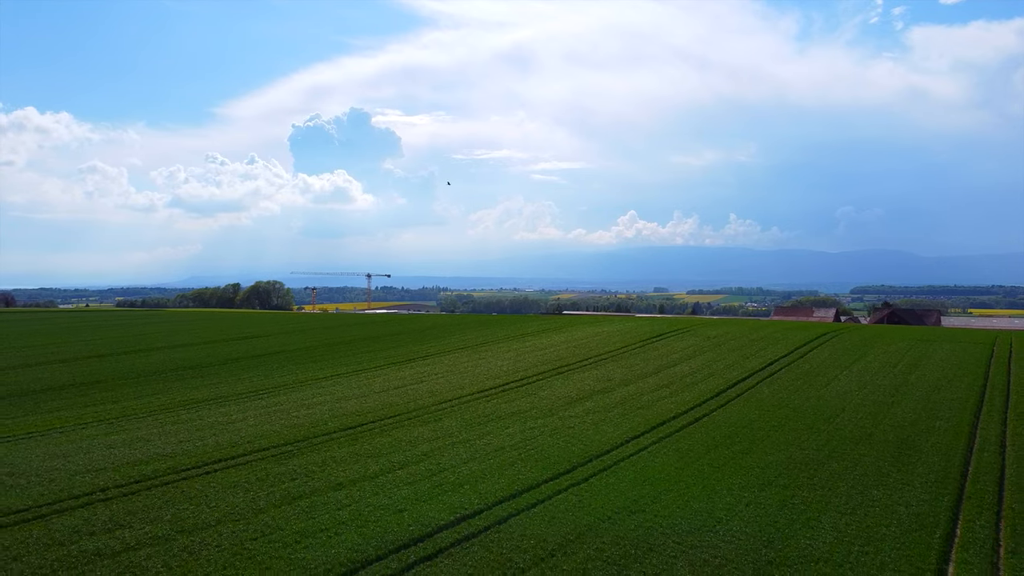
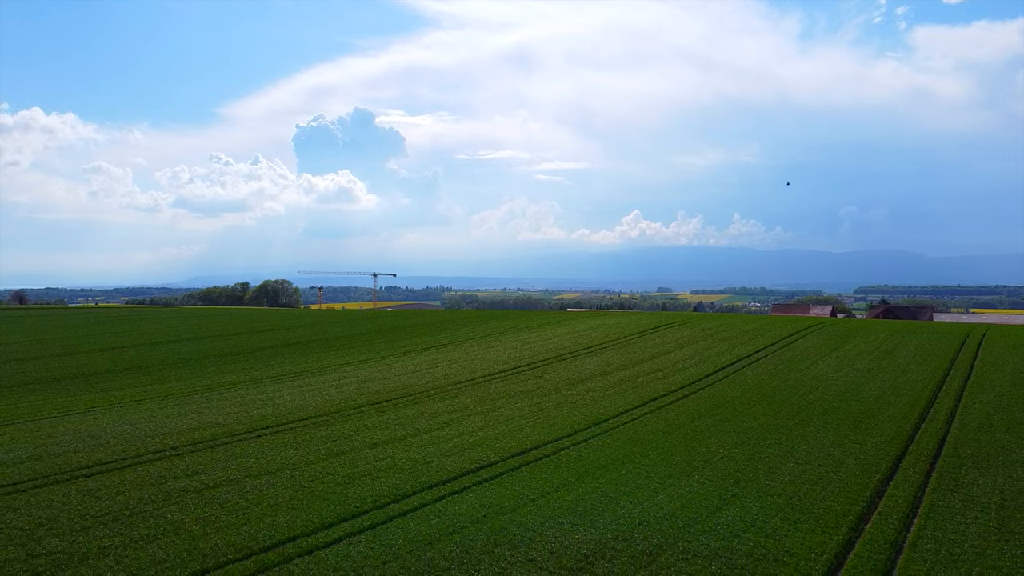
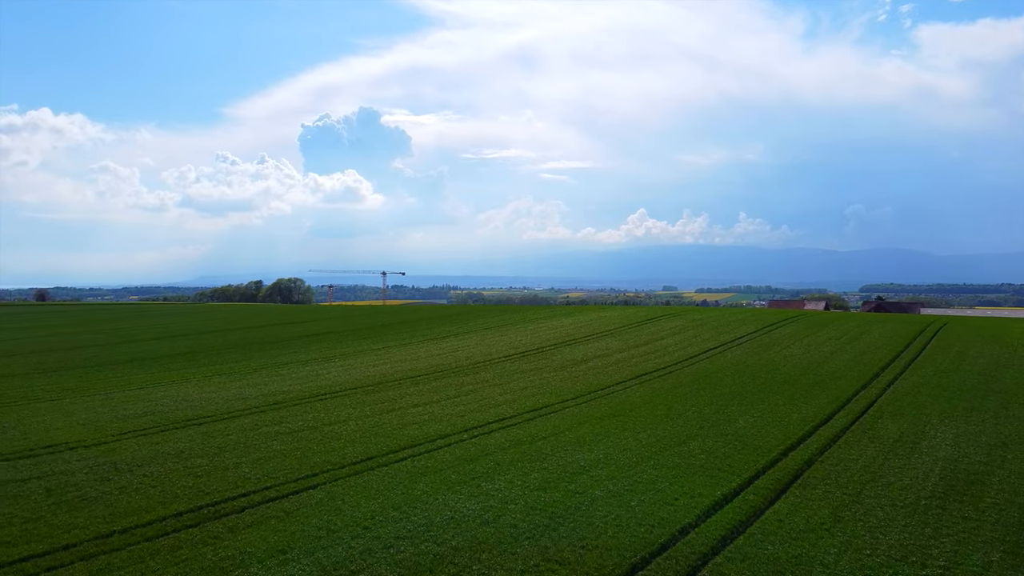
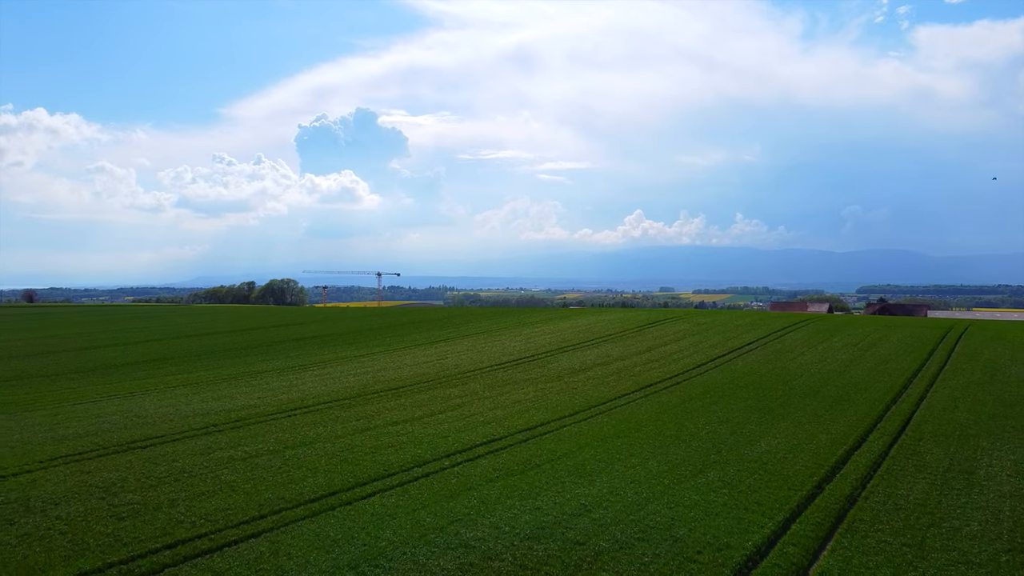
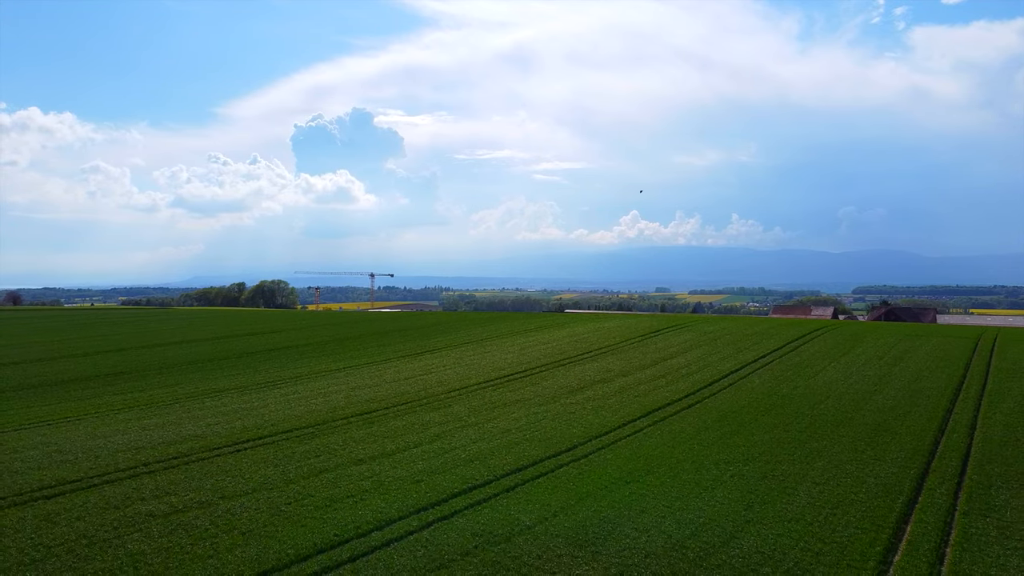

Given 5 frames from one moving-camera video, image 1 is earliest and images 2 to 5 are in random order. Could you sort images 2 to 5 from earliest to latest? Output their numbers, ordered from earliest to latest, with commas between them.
5, 2, 4, 3
